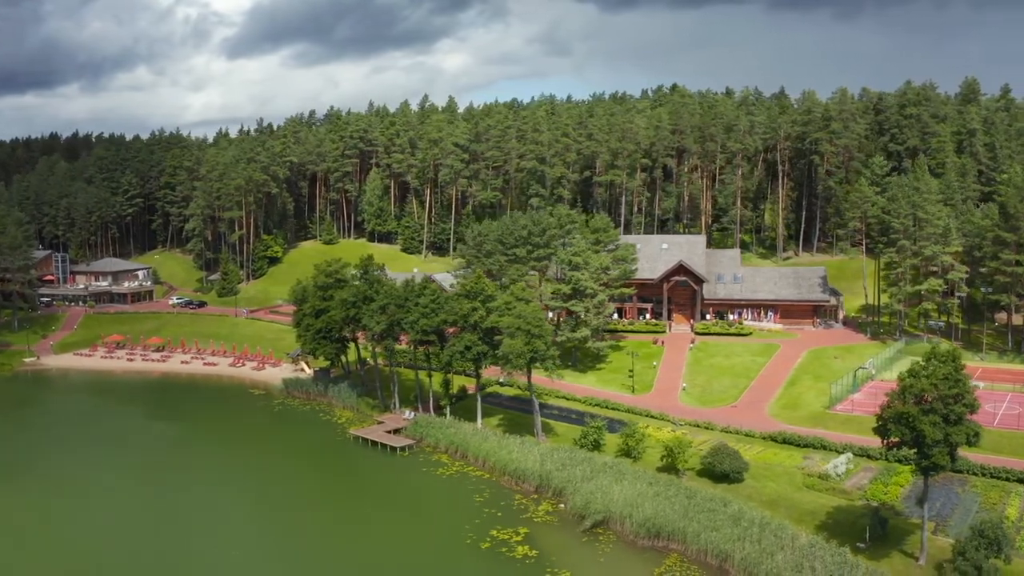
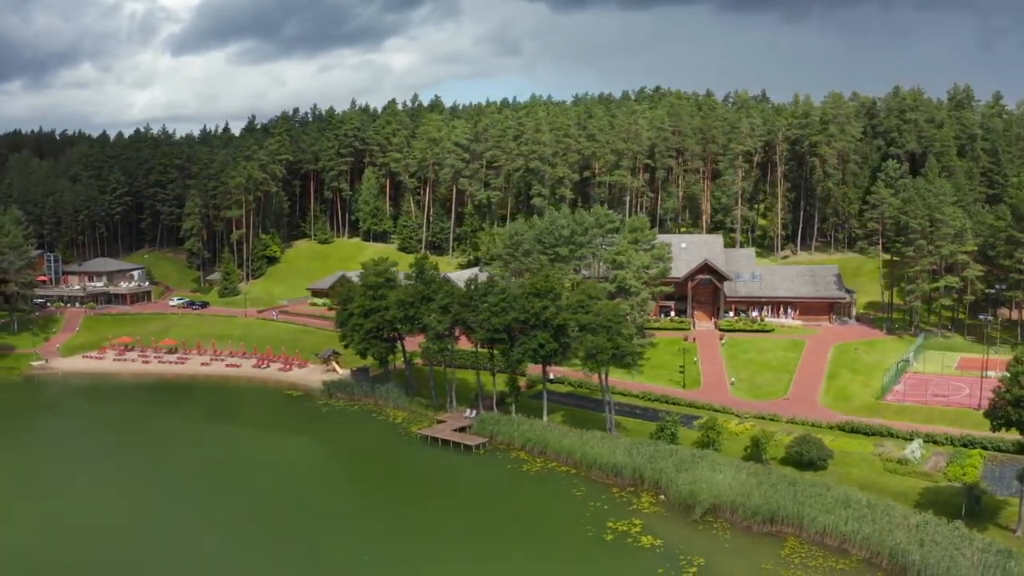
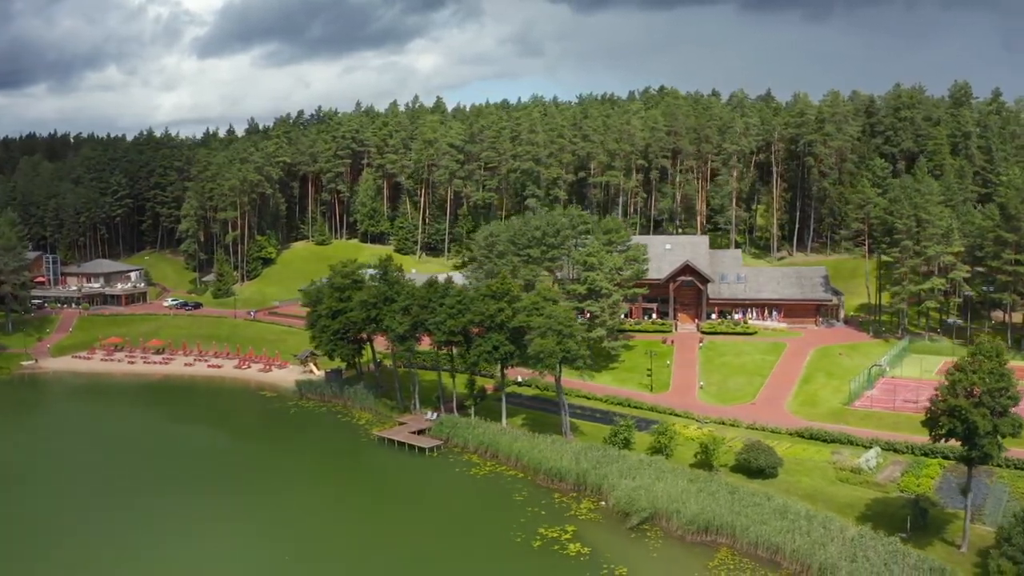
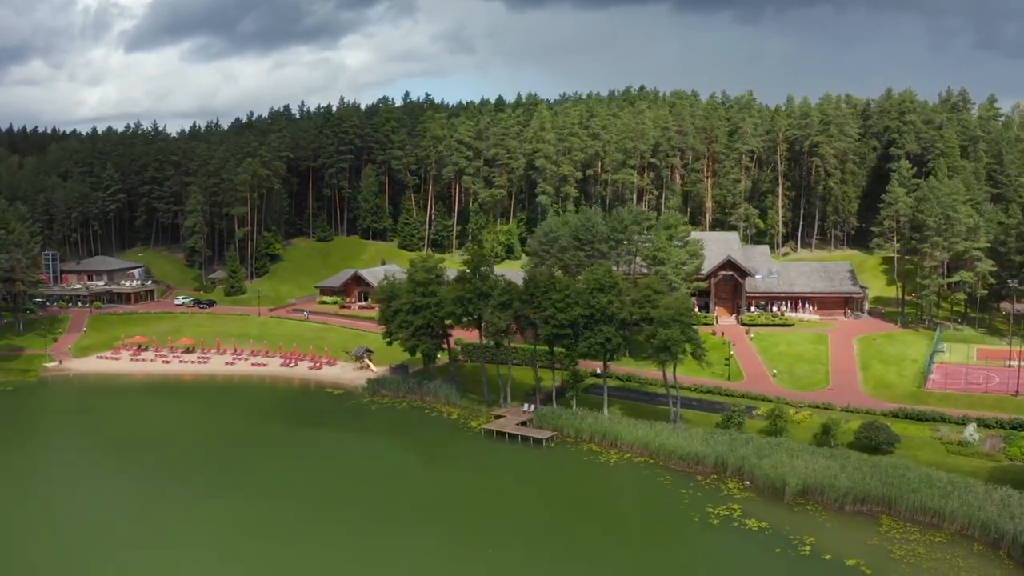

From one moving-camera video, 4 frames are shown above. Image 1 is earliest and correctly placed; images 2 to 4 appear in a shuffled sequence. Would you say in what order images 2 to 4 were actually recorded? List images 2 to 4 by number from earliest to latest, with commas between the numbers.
3, 2, 4
